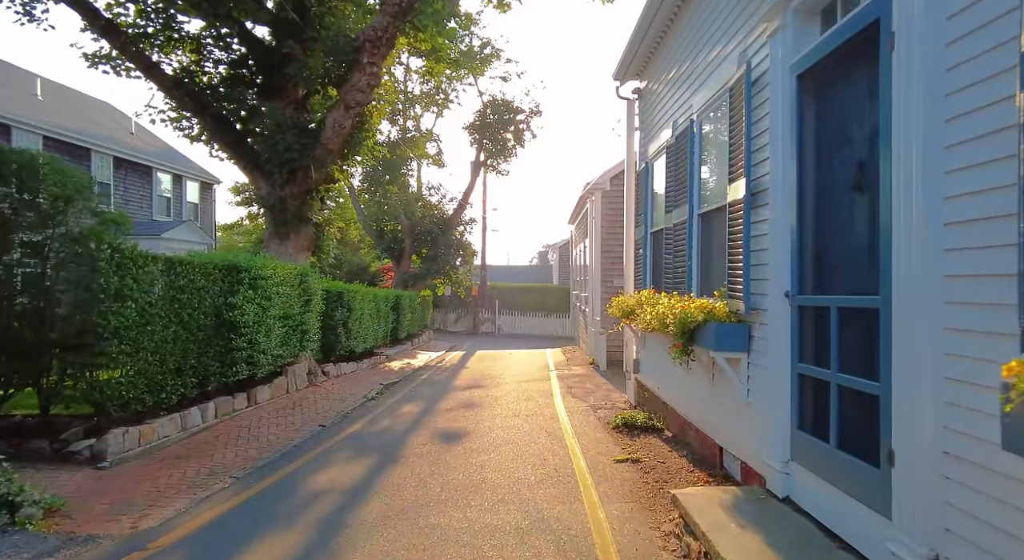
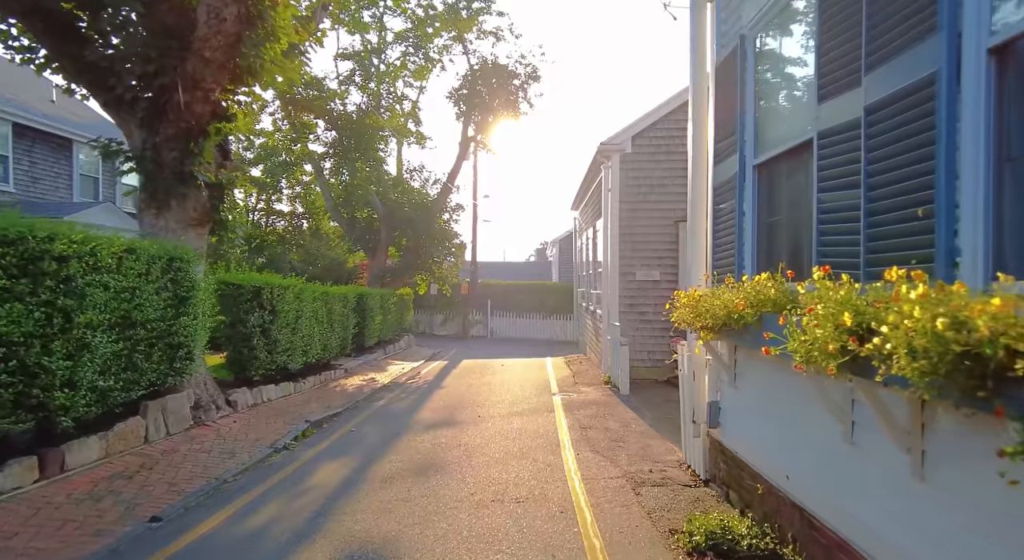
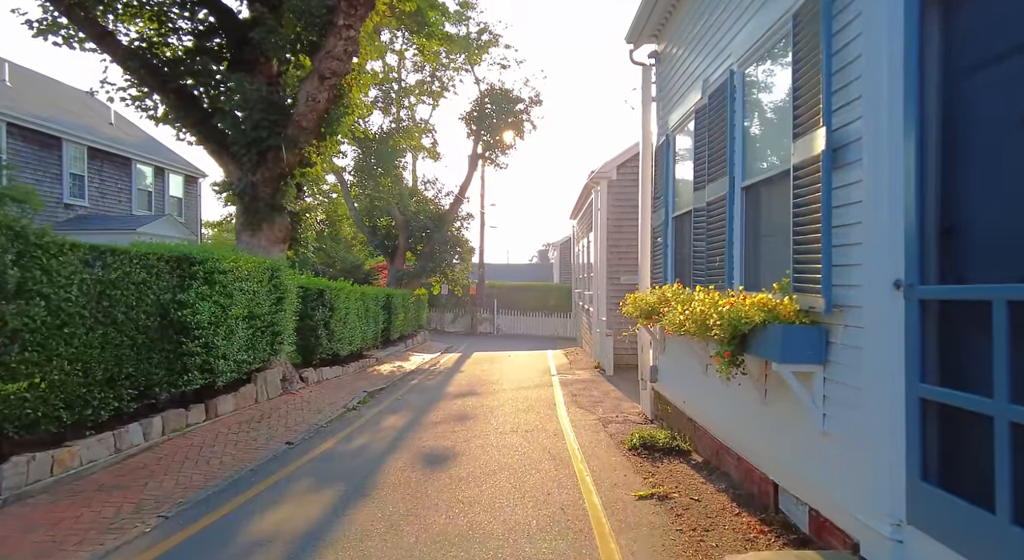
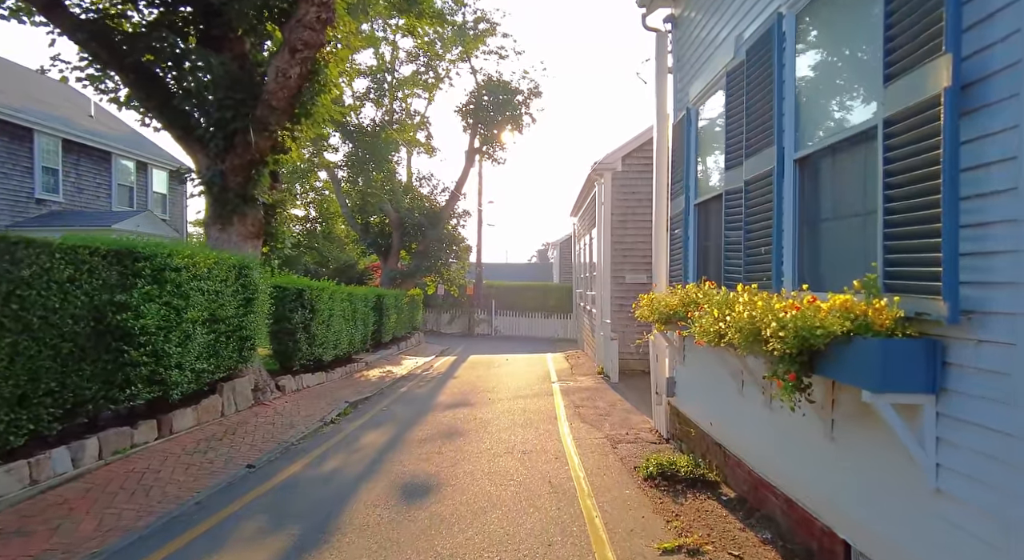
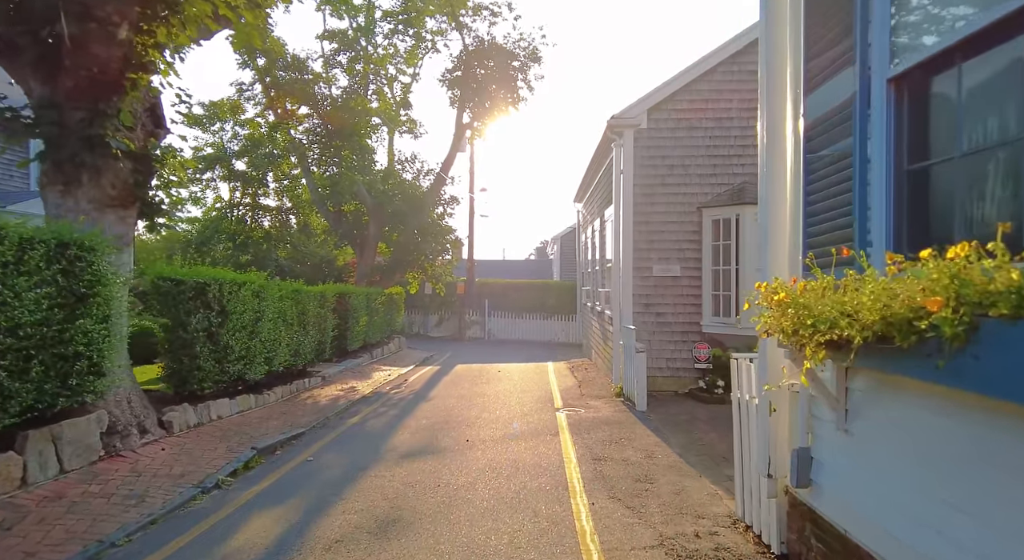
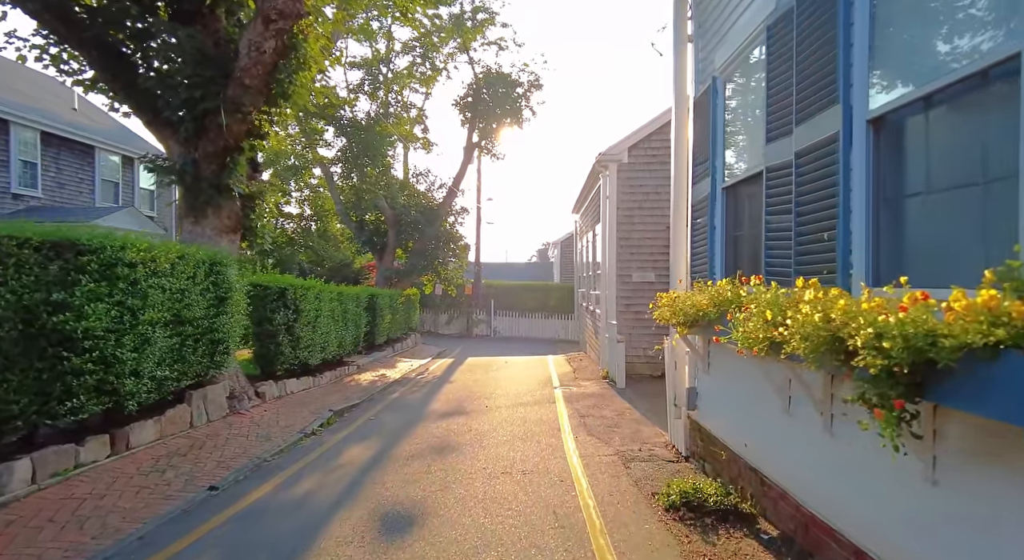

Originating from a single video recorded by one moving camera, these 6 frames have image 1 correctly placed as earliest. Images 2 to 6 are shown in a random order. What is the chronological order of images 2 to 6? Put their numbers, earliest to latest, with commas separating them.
3, 4, 6, 2, 5
